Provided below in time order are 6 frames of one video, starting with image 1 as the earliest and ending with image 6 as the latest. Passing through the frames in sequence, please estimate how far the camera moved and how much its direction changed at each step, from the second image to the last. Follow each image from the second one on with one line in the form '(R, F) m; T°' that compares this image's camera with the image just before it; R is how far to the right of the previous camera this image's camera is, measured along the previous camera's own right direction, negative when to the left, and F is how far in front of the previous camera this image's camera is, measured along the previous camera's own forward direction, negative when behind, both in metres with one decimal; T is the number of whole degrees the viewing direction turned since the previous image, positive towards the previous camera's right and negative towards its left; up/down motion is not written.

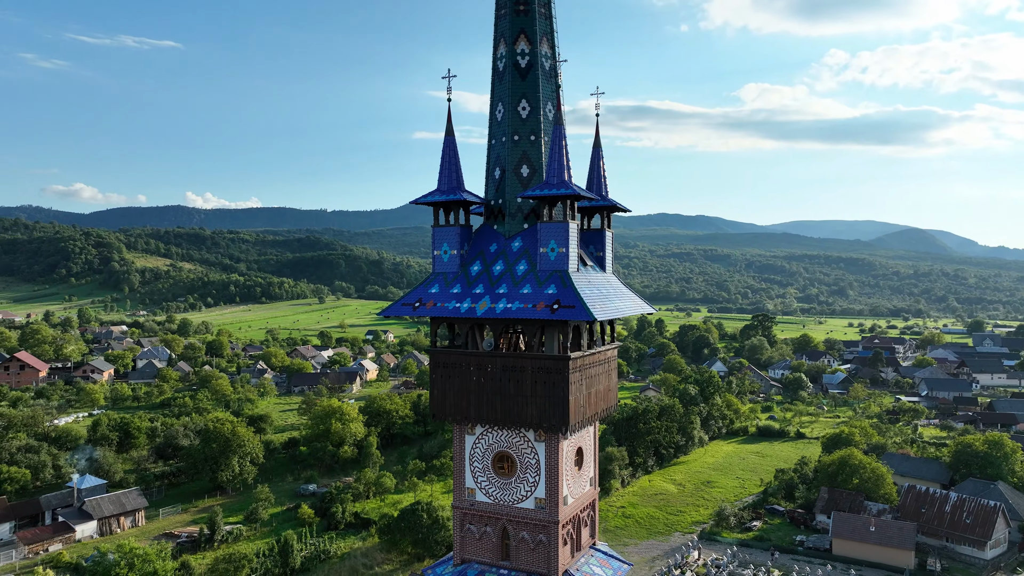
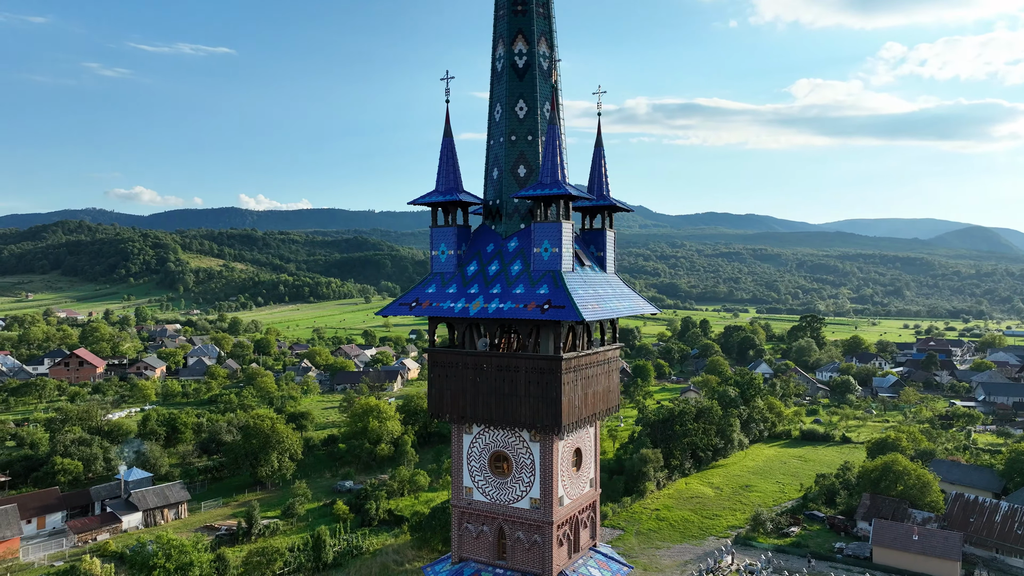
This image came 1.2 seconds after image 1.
(+0.7, 0.0) m; -4°
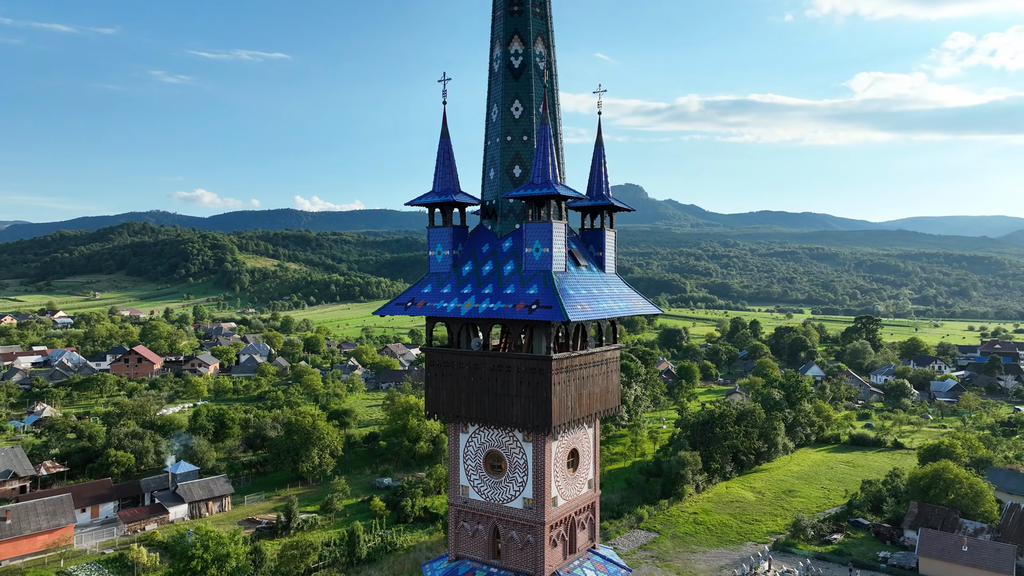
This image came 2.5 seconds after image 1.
(+0.8, 0.0) m; -4°
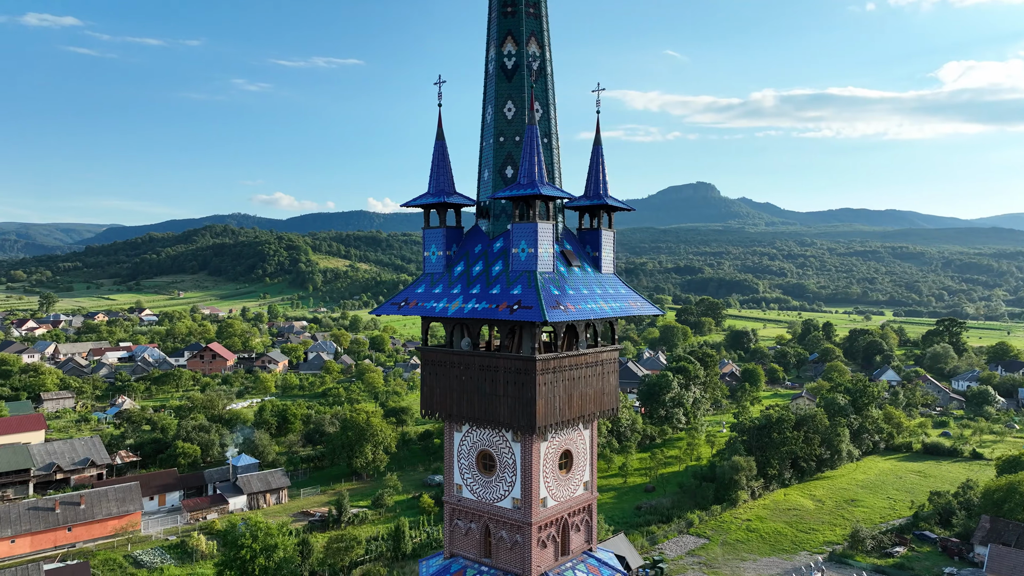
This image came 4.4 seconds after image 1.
(+1.2, 0.0) m; -5°
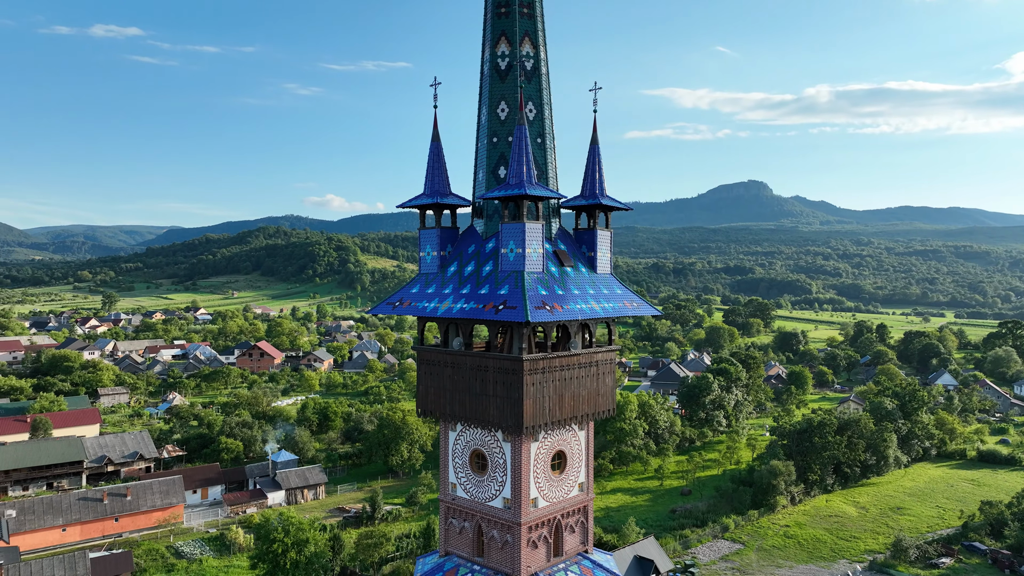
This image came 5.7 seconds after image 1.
(+0.8, 0.0) m; -4°
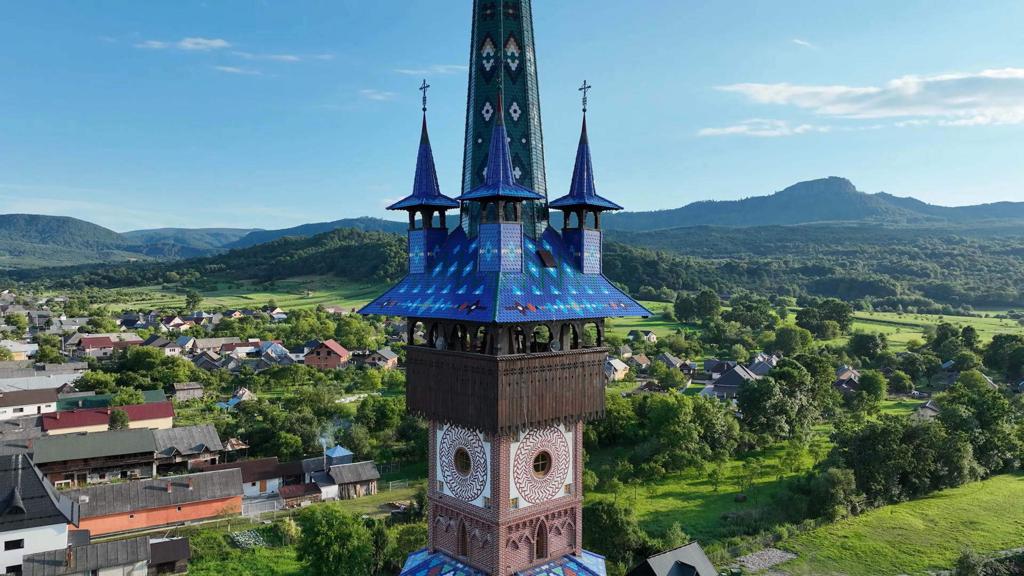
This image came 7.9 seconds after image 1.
(+1.3, 0.0) m; -5°
